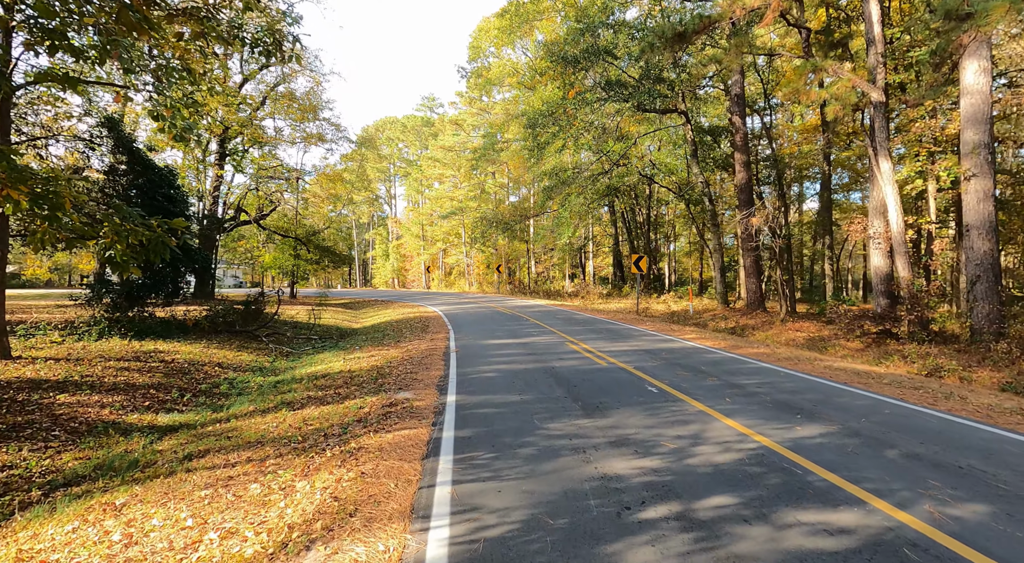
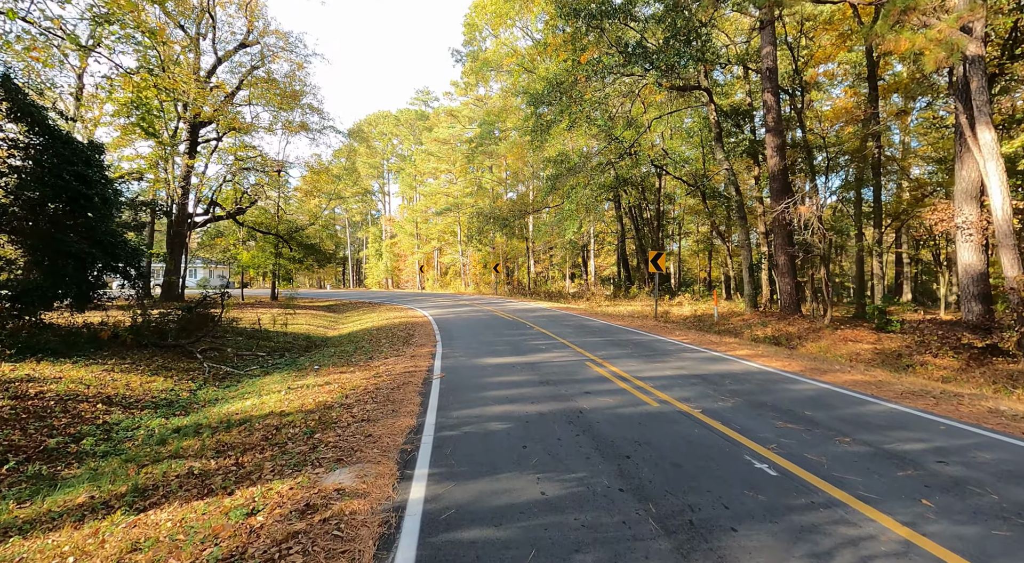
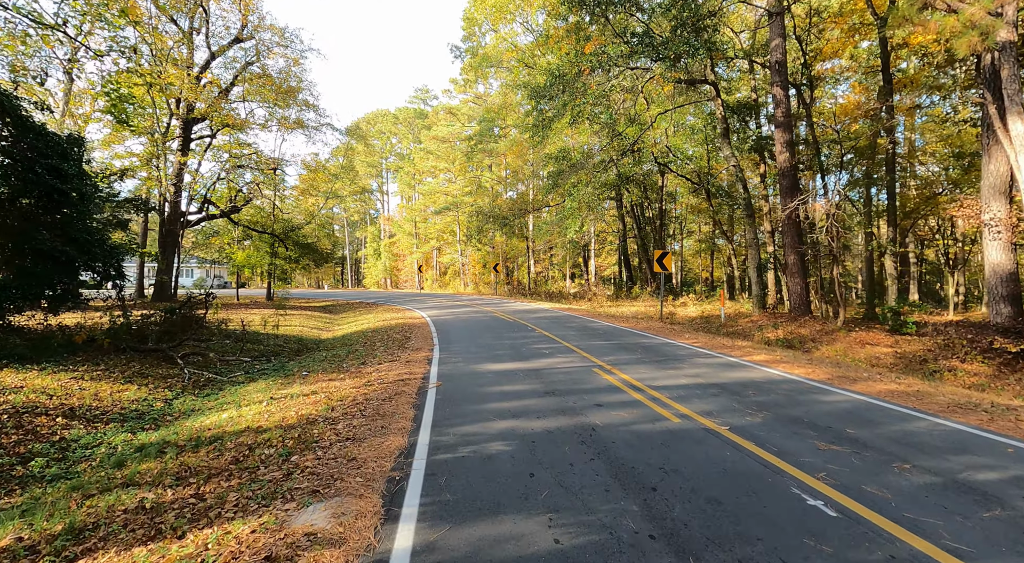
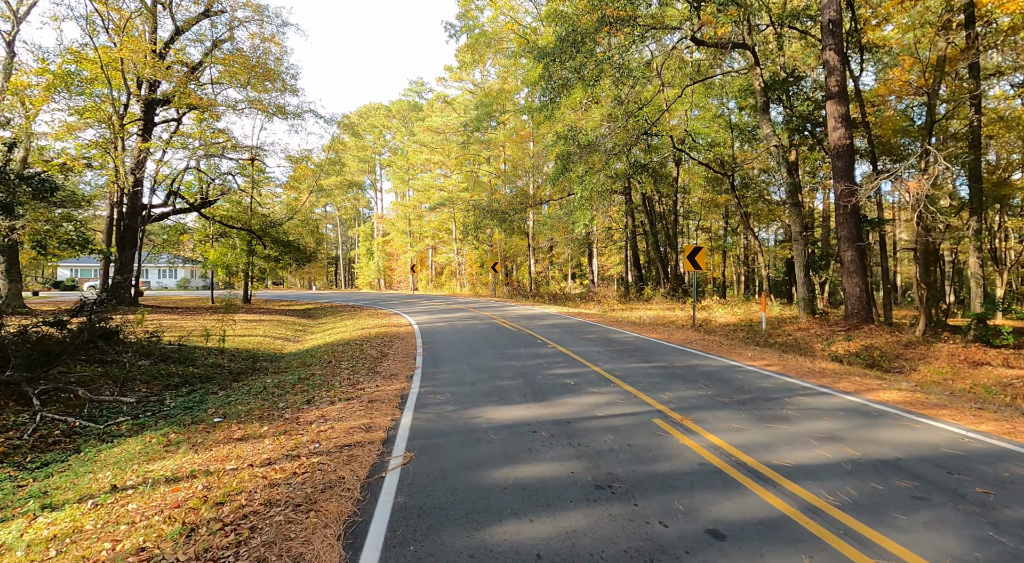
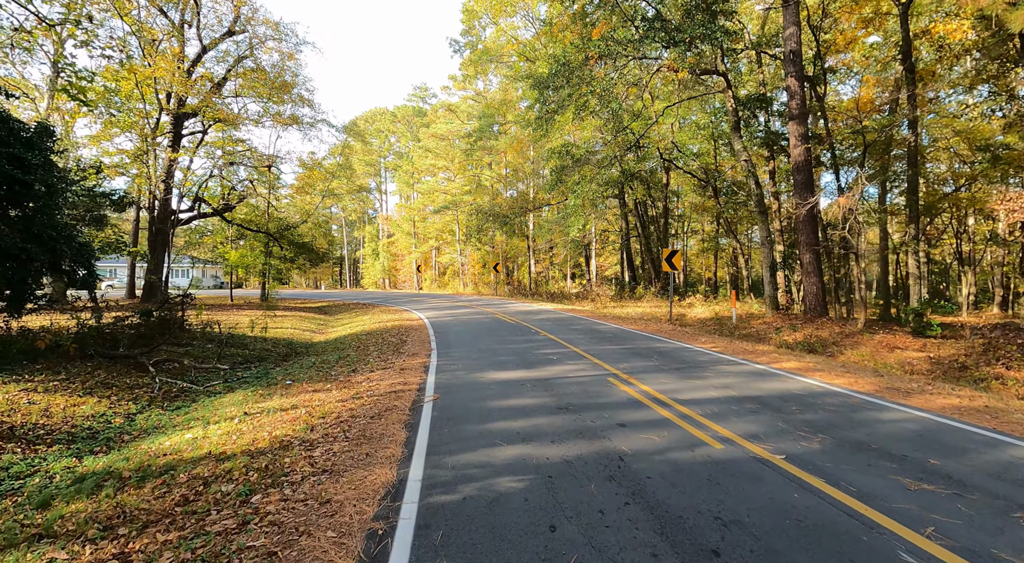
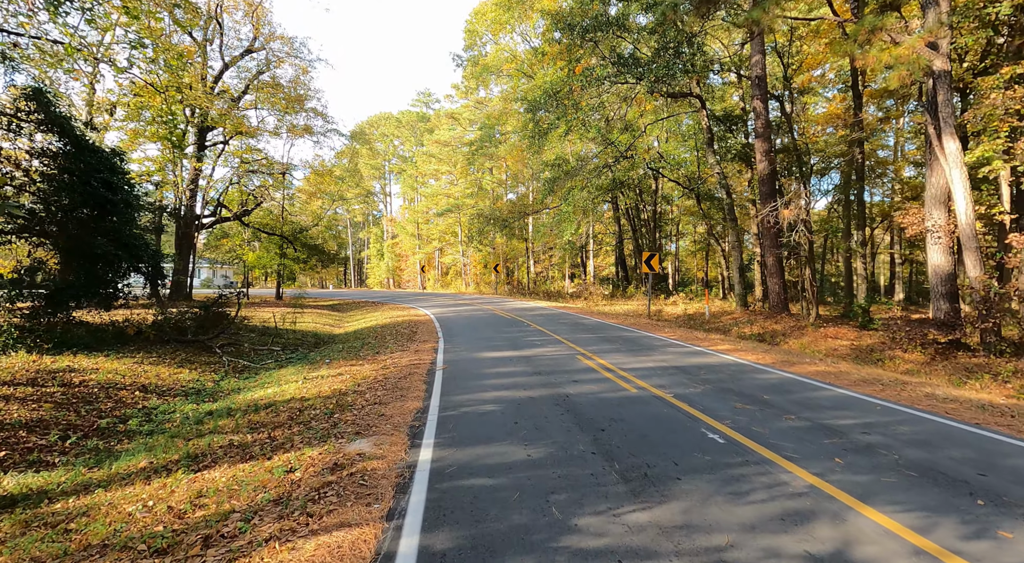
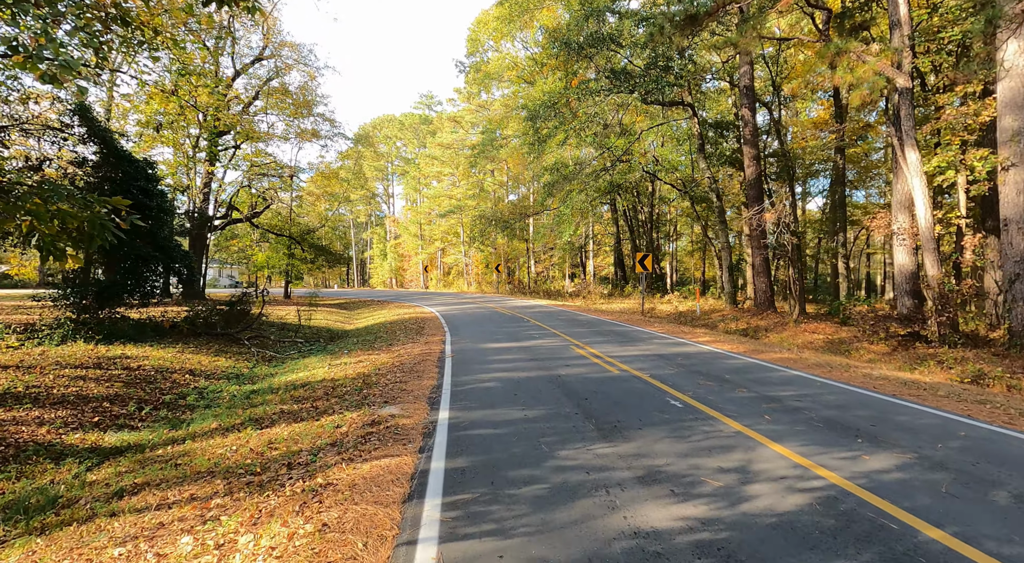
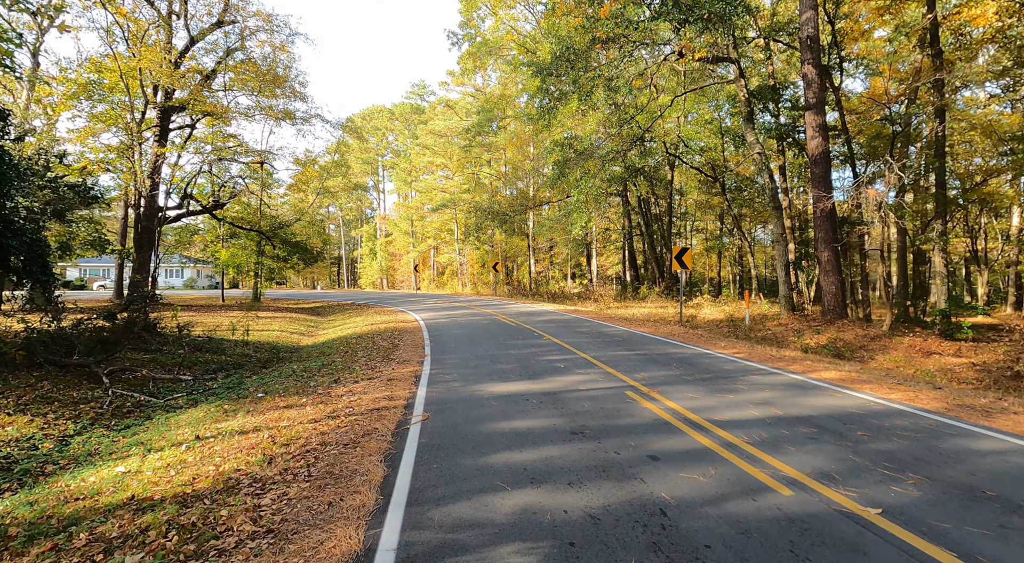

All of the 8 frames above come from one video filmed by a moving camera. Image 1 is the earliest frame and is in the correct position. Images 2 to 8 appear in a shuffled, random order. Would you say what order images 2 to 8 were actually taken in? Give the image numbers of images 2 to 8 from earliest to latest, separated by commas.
7, 6, 2, 3, 5, 8, 4
